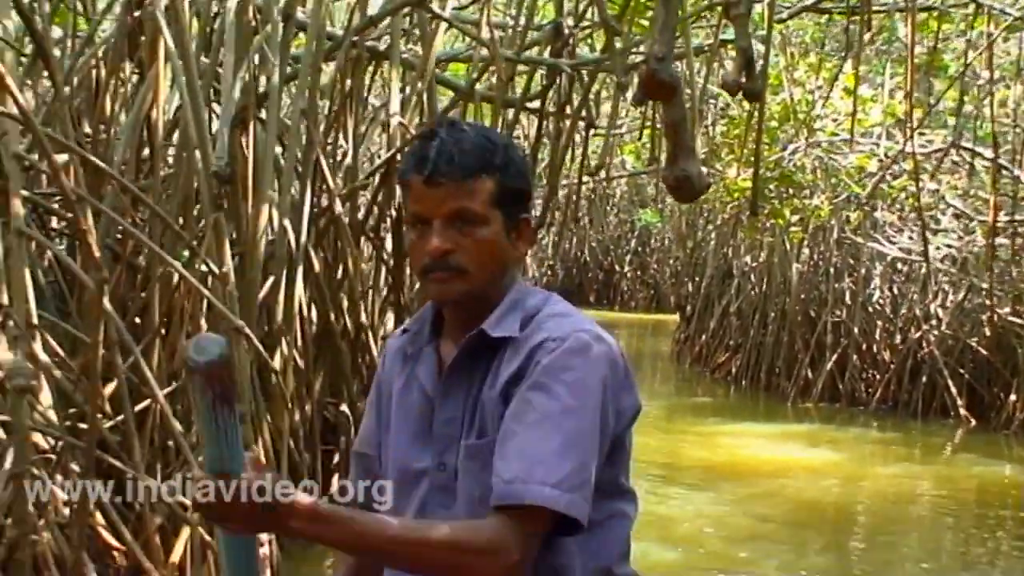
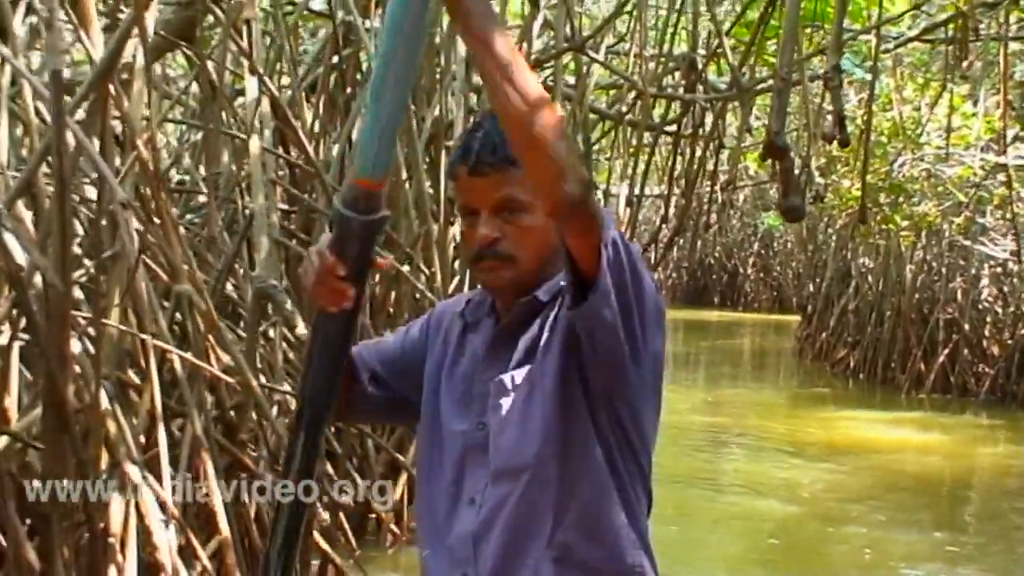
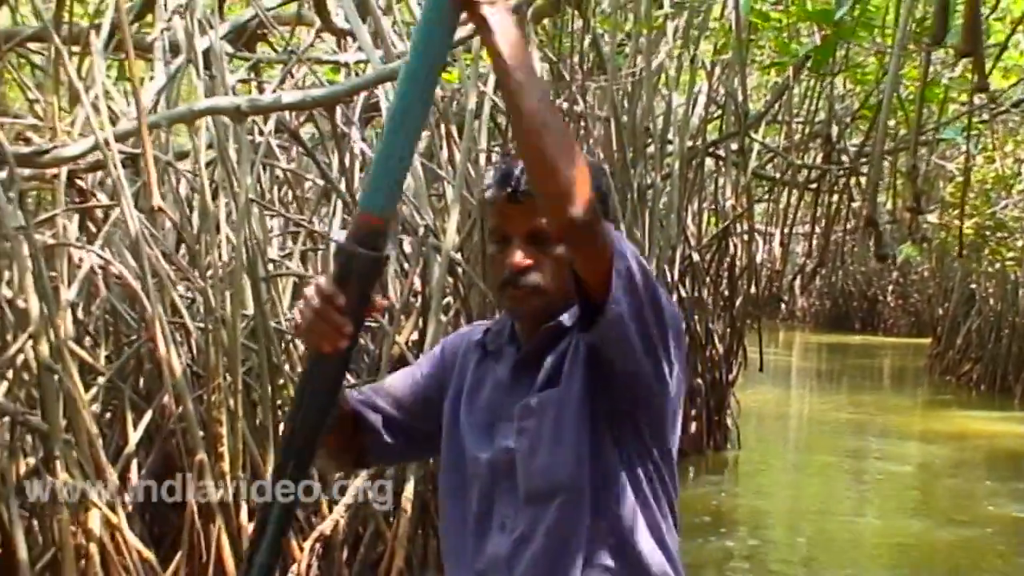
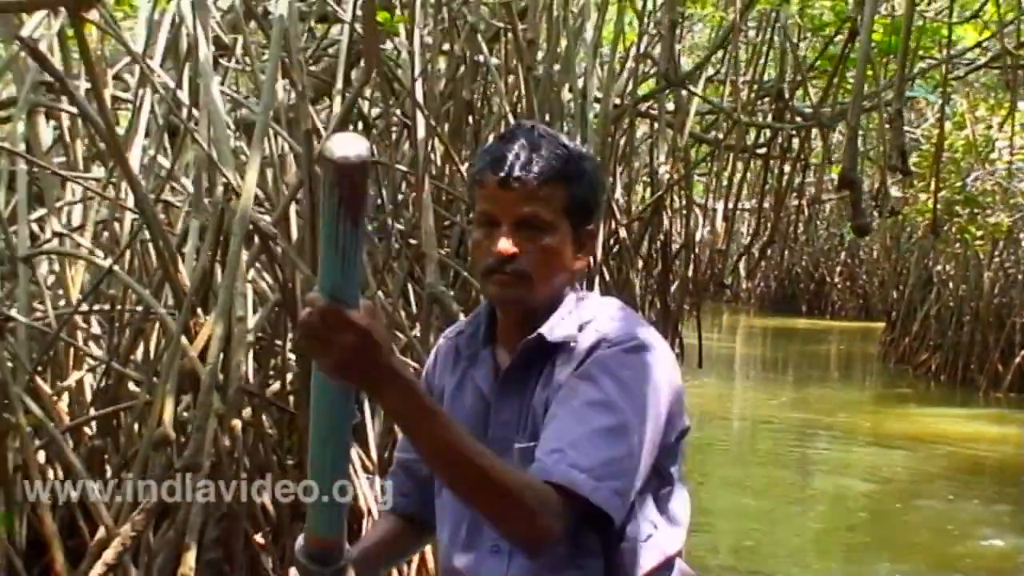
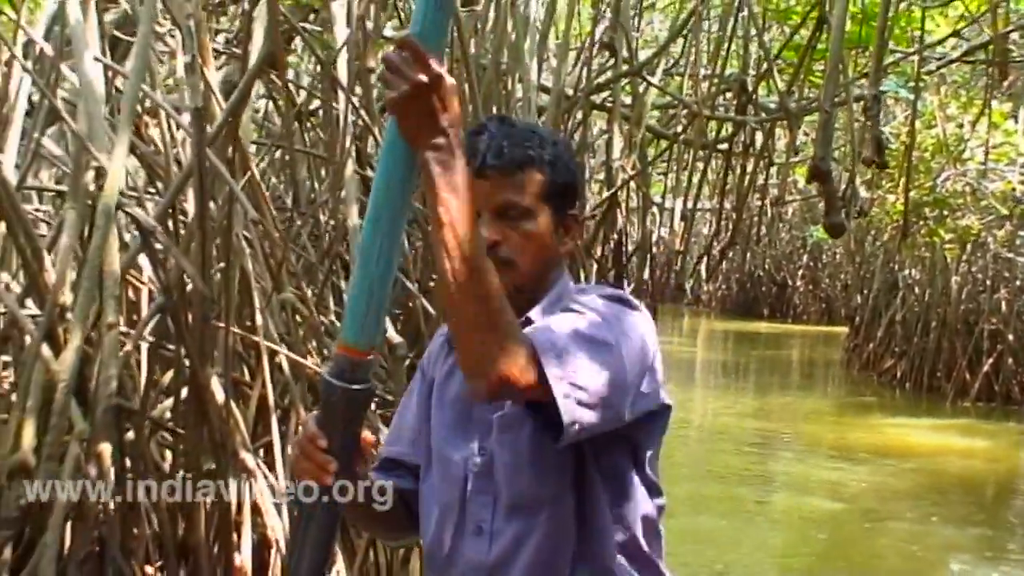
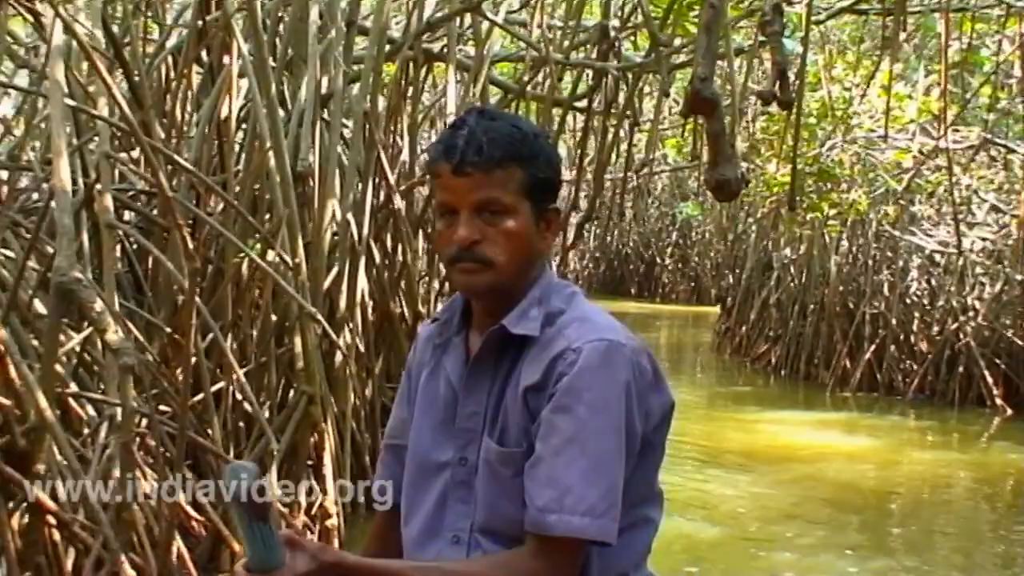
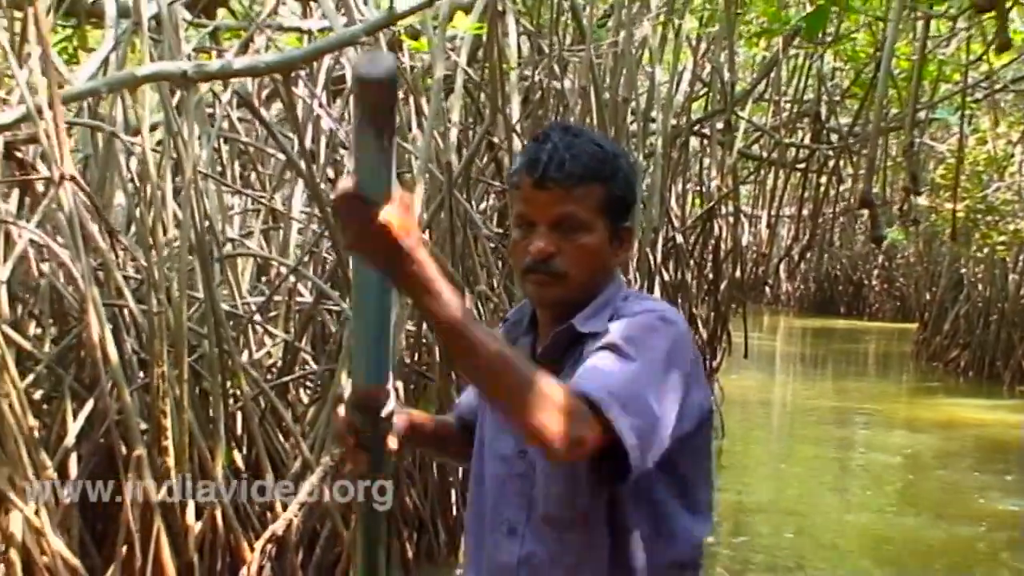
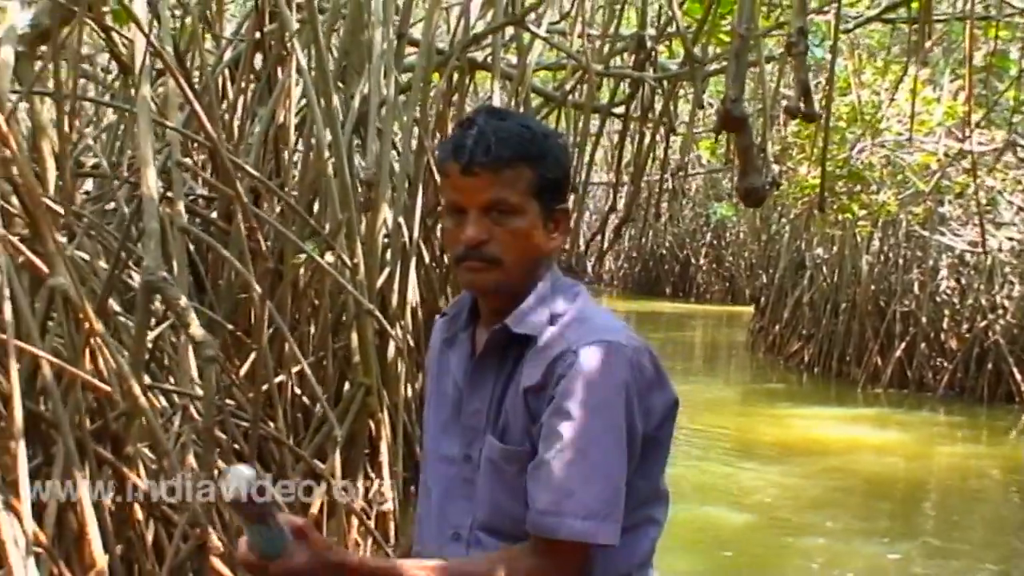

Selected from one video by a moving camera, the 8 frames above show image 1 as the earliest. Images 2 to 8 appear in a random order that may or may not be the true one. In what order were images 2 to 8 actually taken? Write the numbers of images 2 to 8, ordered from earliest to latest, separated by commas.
6, 8, 2, 5, 4, 7, 3
